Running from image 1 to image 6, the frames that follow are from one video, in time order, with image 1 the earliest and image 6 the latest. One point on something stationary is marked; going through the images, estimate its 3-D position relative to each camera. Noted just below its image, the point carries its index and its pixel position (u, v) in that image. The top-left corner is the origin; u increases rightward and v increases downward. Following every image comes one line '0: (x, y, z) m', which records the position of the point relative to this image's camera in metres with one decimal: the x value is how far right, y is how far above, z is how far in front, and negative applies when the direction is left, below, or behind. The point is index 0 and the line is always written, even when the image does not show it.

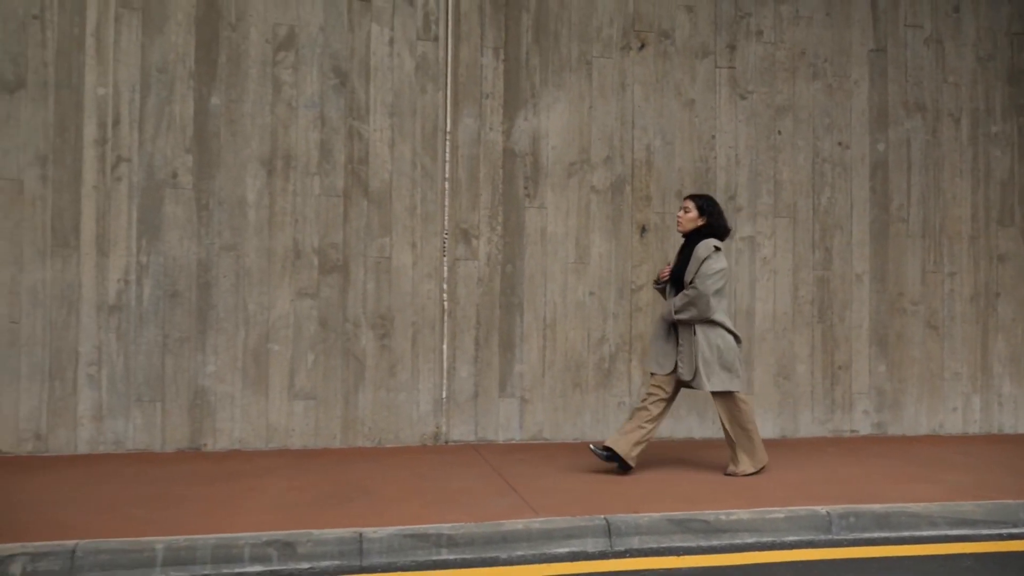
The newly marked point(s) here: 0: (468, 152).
0: (-0.4, +1.3, +7.3) m
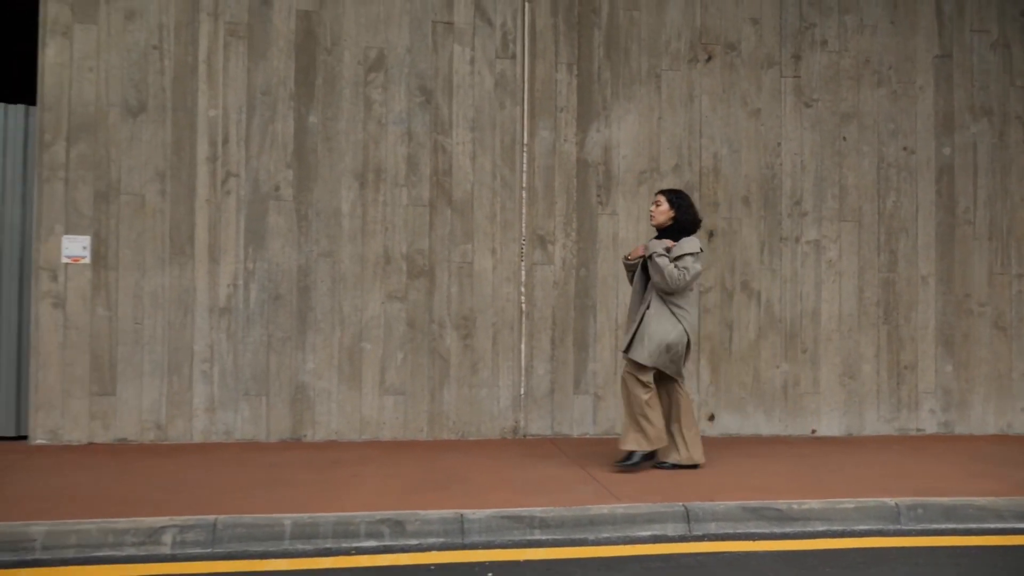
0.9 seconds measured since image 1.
0: (+0.3, +1.2, +7.7) m
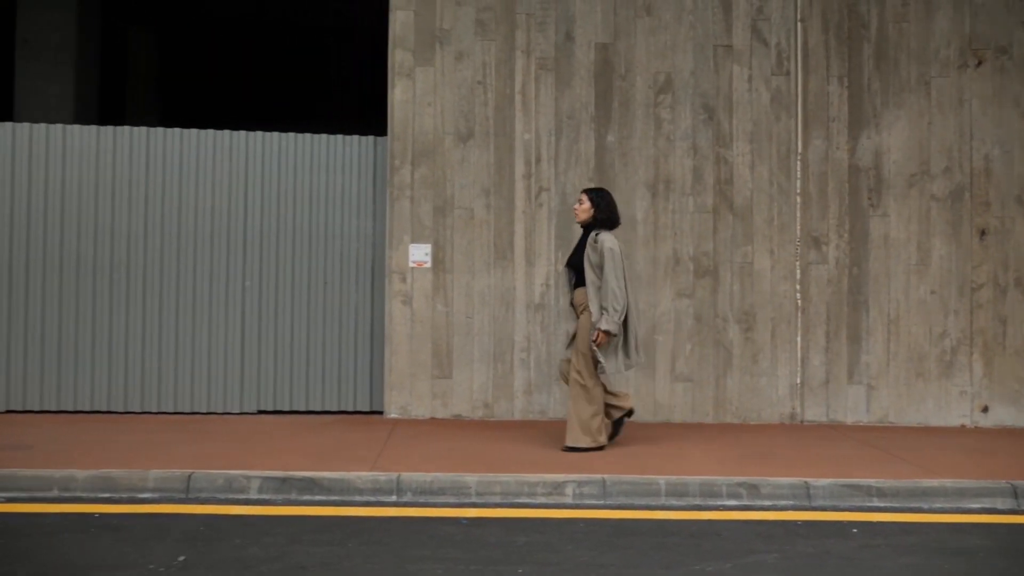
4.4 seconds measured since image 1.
0: (+3.3, +1.3, +8.3) m
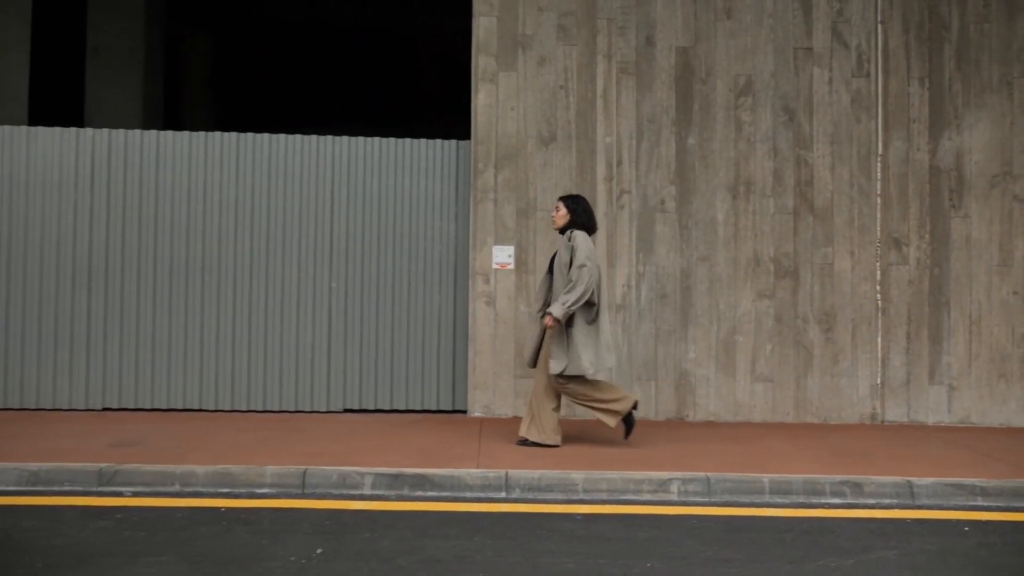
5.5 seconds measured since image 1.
0: (+4.1, +1.3, +8.4) m
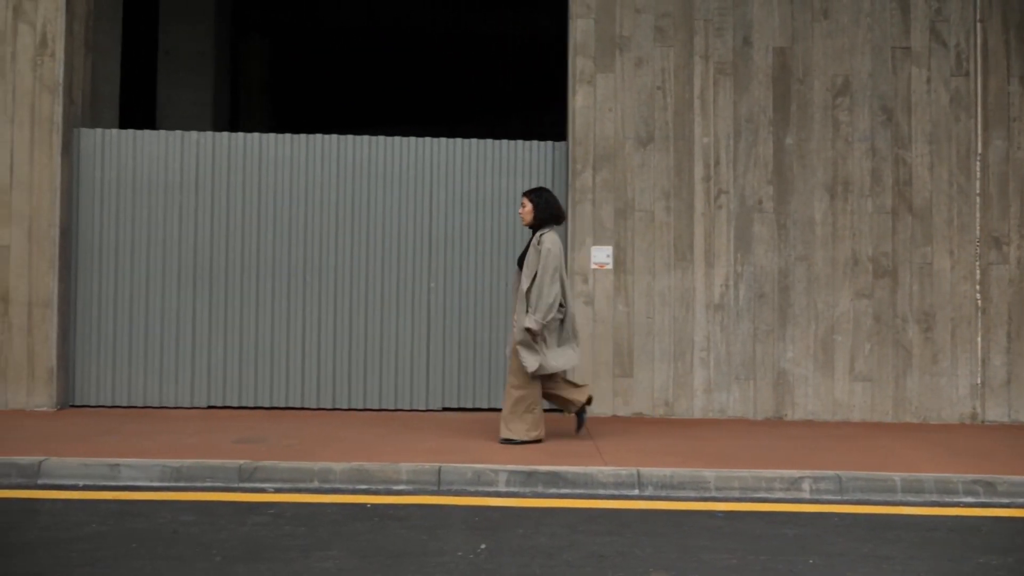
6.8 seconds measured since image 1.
0: (+5.2, +1.3, +8.3) m
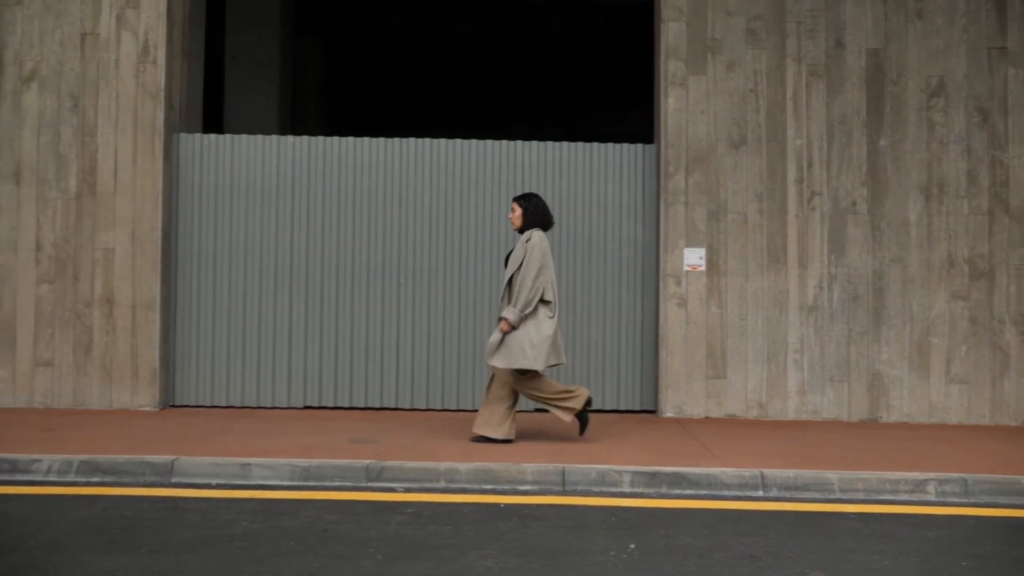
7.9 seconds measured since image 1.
0: (+6.2, +1.2, +8.3) m
